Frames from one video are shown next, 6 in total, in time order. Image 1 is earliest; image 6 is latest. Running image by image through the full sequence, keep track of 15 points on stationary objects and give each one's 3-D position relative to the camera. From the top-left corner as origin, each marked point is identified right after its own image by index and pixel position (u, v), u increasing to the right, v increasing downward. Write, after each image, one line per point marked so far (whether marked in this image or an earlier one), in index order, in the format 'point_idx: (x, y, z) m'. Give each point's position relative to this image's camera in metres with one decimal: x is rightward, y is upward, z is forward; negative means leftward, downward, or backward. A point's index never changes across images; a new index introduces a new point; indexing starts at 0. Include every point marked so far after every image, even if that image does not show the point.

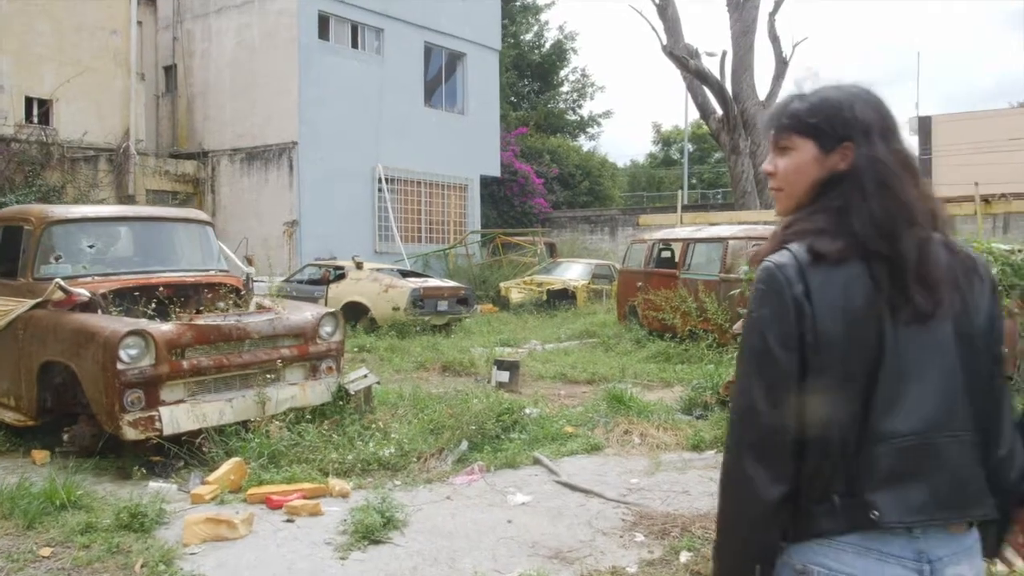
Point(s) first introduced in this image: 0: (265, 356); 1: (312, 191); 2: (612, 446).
0: (-1.7, -0.5, +5.7) m
1: (-4.0, +2.0, +16.9) m
2: (+0.7, -1.1, +6.0) m
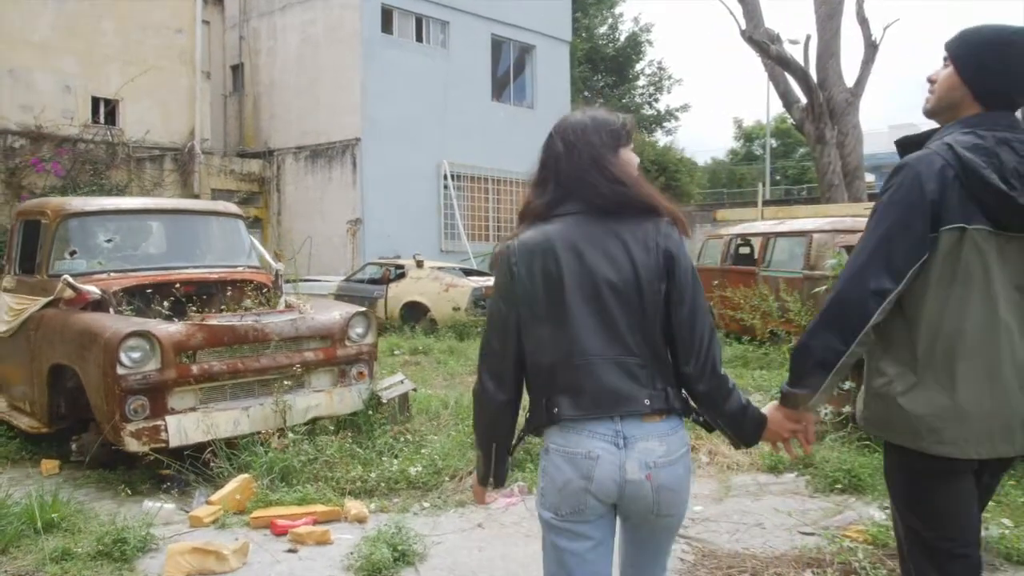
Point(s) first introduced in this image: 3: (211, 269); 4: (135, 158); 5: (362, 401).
0: (-1.4, -0.4, +5.2) m
1: (-2.6, +2.0, +16.5) m
2: (+1.0, -1.1, +5.3) m
3: (-2.1, +0.1, +6.0) m
4: (-6.6, +2.3, +14.9) m
5: (-1.0, -0.7, +5.5) m
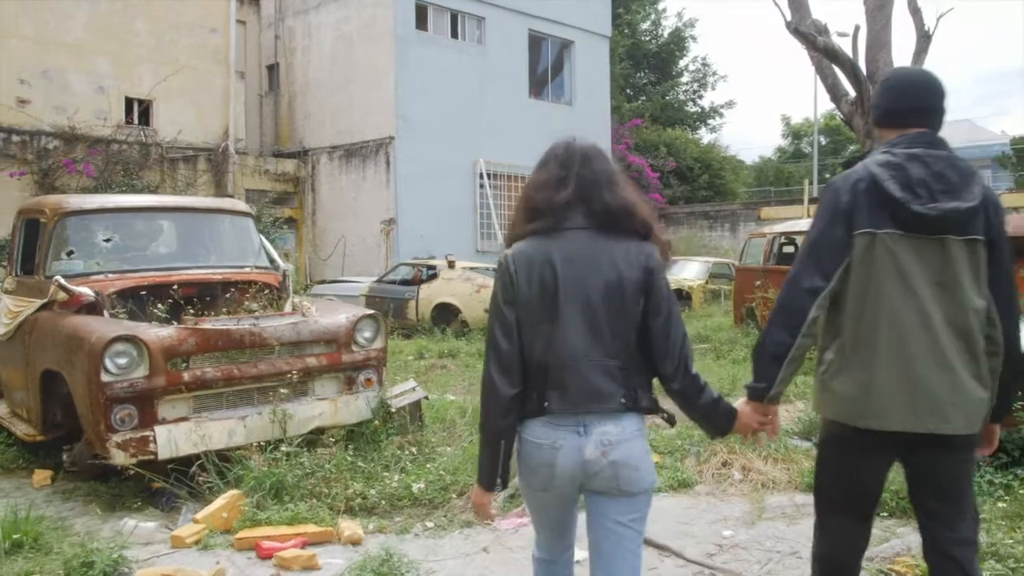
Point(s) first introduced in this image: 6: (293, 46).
0: (-1.3, -0.4, +4.9) m
1: (-2.0, +1.9, +16.2) m
2: (+1.1, -1.1, +4.8) m
3: (-2.0, +0.1, +5.7) m
4: (-6.0, +2.3, +14.9) m
5: (-0.9, -0.7, +5.2) m
6: (-4.7, +5.1, +18.0) m
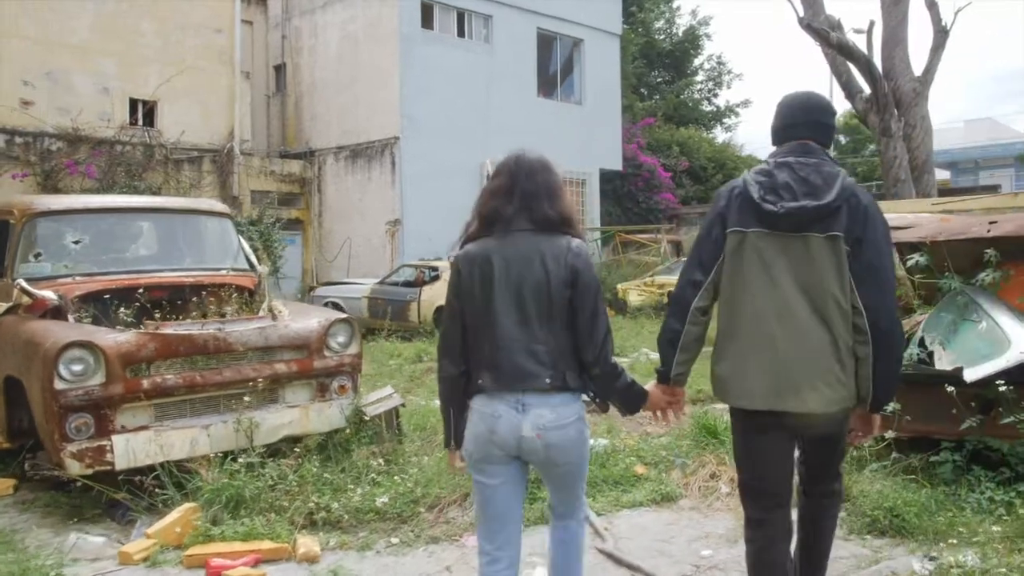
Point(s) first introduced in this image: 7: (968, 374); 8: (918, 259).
0: (-1.4, -0.5, +4.7) m
1: (-1.8, +1.9, +16.1) m
2: (+1.0, -1.1, +4.6) m
3: (-2.1, +0.1, +5.5) m
4: (-5.9, +2.3, +14.8) m
5: (-1.0, -0.8, +5.0) m
6: (-4.5, +5.1, +17.9) m
7: (+2.2, -0.4, +4.1) m
8: (+2.3, +0.2, +4.8) m
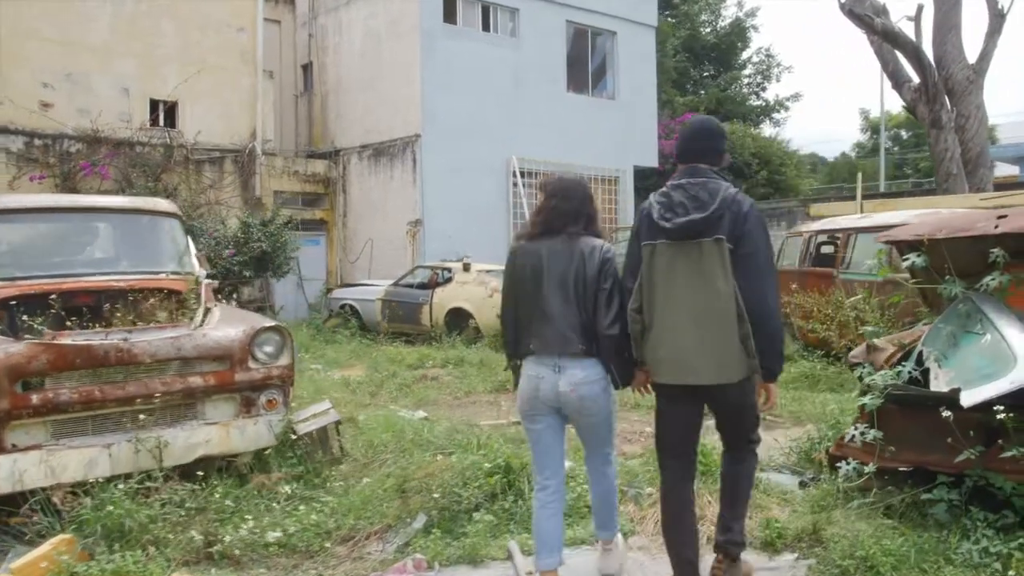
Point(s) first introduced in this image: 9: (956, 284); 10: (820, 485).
0: (-1.8, -0.5, +4.3) m
1: (-1.4, +1.9, +15.7) m
2: (+0.6, -1.1, +4.0) m
3: (-2.4, +0.1, +5.2) m
4: (-5.6, +2.2, +14.7) m
5: (-1.3, -0.8, +4.6) m
6: (-3.9, +5.1, +17.7) m
7: (+1.8, -0.4, +3.4) m
8: (+2.0, +0.1, +4.2) m
9: (+2.1, 0.0, +4.0) m
10: (+1.6, -1.0, +4.3) m
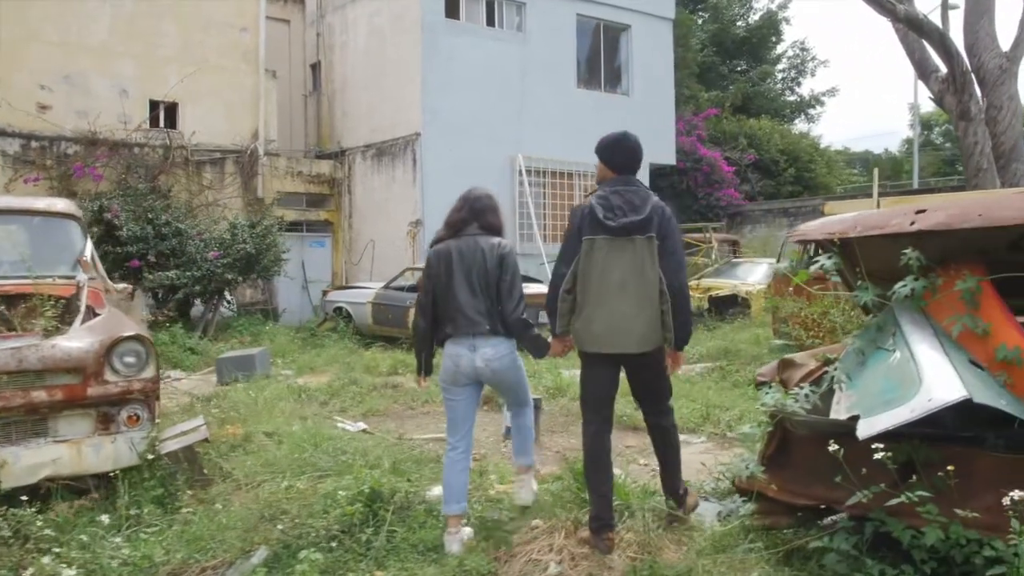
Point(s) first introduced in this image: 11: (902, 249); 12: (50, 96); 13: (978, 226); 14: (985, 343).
0: (-2.4, -0.5, +3.9) m
1: (-1.3, +1.8, +15.3) m
2: (0.0, -1.2, +3.5) m
3: (-2.9, 0.0, +4.9) m
4: (-5.5, +2.2, +14.6) m
5: (-1.9, -0.8, +4.2) m
6: (-3.7, +5.0, +17.5) m
7: (+1.2, -0.5, +2.9) m
8: (+1.3, +0.1, +3.6) m
9: (+1.5, 0.0, +3.4) m
10: (+1.0, -1.0, +3.8) m
11: (+1.5, +0.1, +3.3) m
12: (-7.5, +3.1, +13.7) m
13: (+1.6, +0.2, +3.0) m
14: (+1.6, -0.2, +2.9) m
